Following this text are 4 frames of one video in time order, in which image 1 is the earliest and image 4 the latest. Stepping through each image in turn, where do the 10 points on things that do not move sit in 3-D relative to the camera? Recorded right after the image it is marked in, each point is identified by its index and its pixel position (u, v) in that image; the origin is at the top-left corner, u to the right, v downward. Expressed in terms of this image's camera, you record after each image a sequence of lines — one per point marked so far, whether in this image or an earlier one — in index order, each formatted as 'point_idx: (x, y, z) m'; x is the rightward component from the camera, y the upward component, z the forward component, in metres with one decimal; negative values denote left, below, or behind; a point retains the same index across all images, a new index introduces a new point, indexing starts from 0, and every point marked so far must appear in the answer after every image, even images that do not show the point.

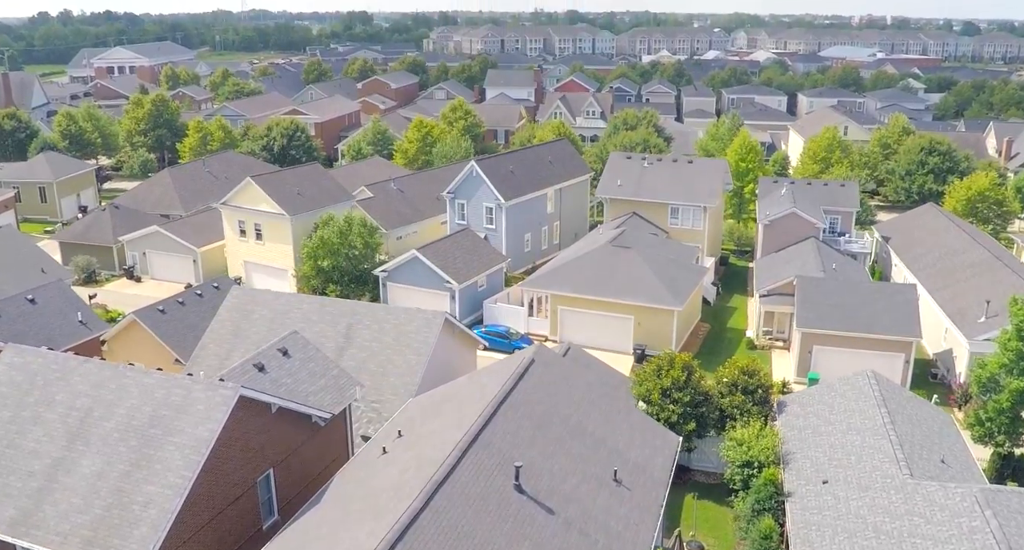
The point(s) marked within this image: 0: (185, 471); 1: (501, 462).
0: (-5.8, -3.4, +14.8) m
1: (-0.2, -3.3, +14.8) m
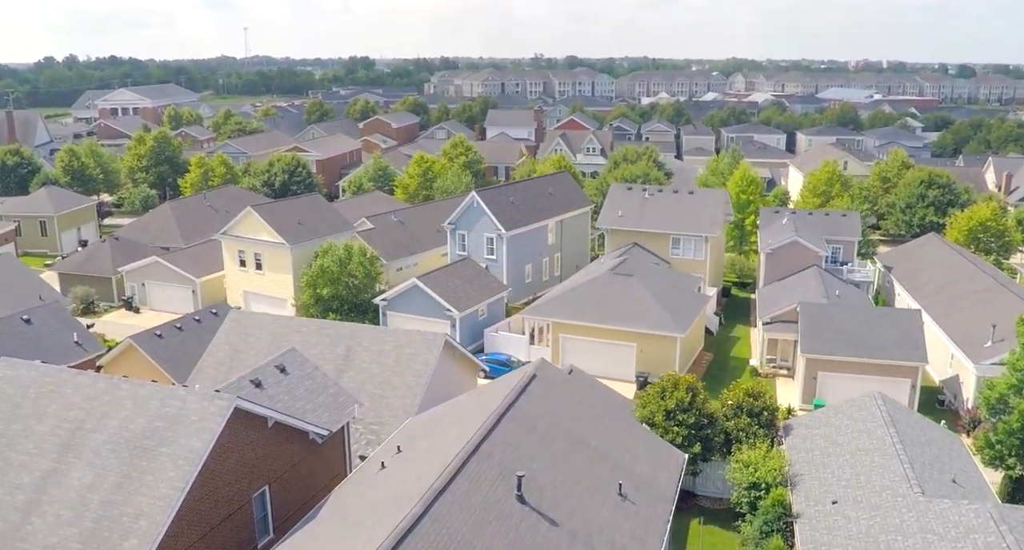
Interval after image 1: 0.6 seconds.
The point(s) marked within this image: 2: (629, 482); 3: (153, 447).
0: (-5.7, -3.5, +14.4) m
1: (-0.1, -3.4, +14.4) m
2: (+2.3, -4.0, +16.0) m
3: (-6.4, -3.1, +15.0) m
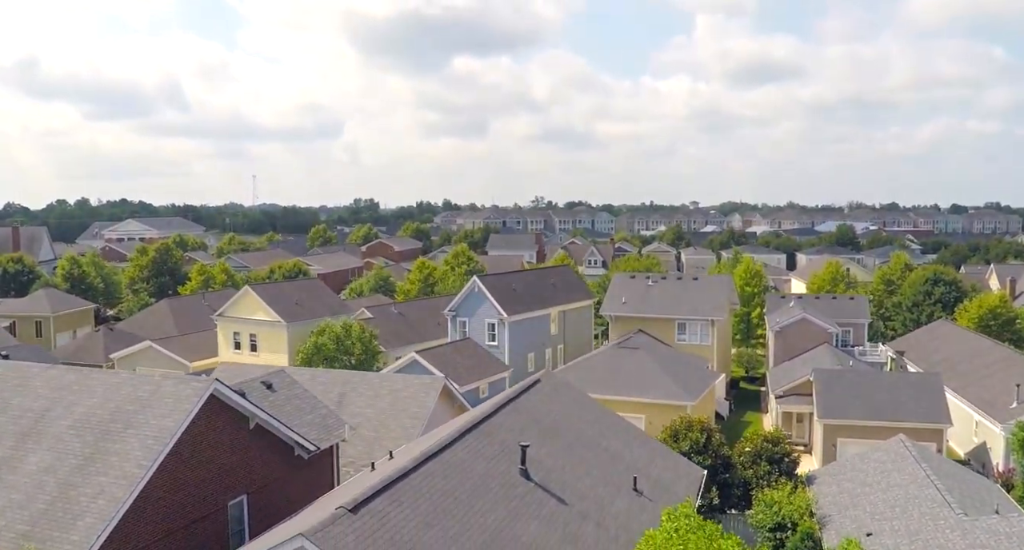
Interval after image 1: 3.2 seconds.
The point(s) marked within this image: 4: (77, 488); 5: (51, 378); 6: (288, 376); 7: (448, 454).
0: (-5.7, -2.9, +13.0) m
1: (-0.1, -2.7, +13.0) m
2: (+2.3, -3.6, +14.6) m
3: (-6.4, -2.5, +13.7) m
4: (-6.6, -3.3, +12.8) m
5: (-8.4, -1.9, +15.3) m
6: (-5.0, -2.3, +18.9) m
7: (-0.9, -2.6, +12.0) m
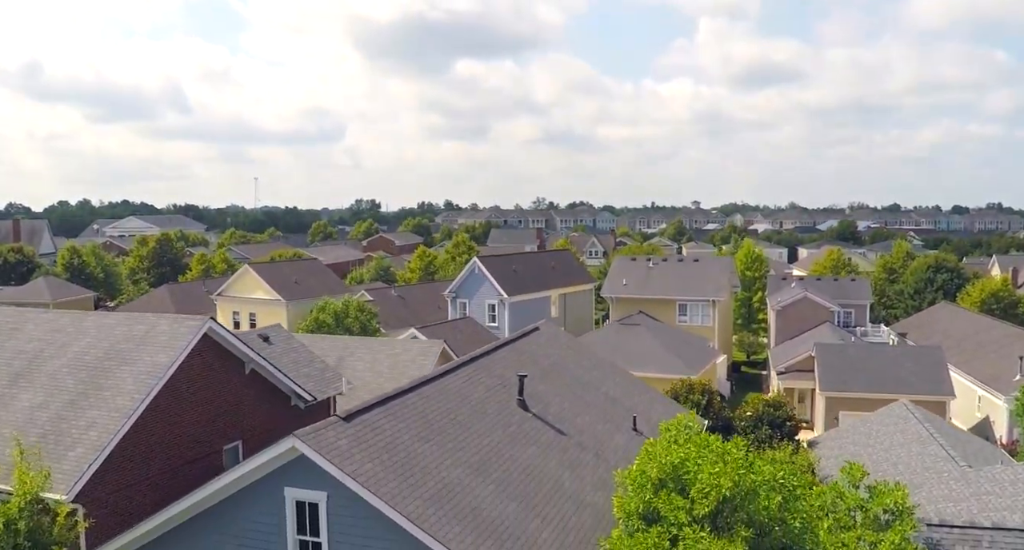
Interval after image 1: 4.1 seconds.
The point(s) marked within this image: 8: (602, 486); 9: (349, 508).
0: (-5.7, -1.8, +12.9) m
1: (-0.1, -1.7, +12.9) m
2: (+2.3, -2.6, +14.4) m
3: (-6.4, -1.5, +13.5) m
4: (-6.7, -2.2, +12.6) m
5: (-8.4, -0.8, +15.1) m
6: (-5.1, -1.2, +18.8) m
7: (-1.0, -1.5, +11.8) m
8: (+1.2, -2.8, +11.2) m
9: (-1.7, -2.4, +8.6) m
